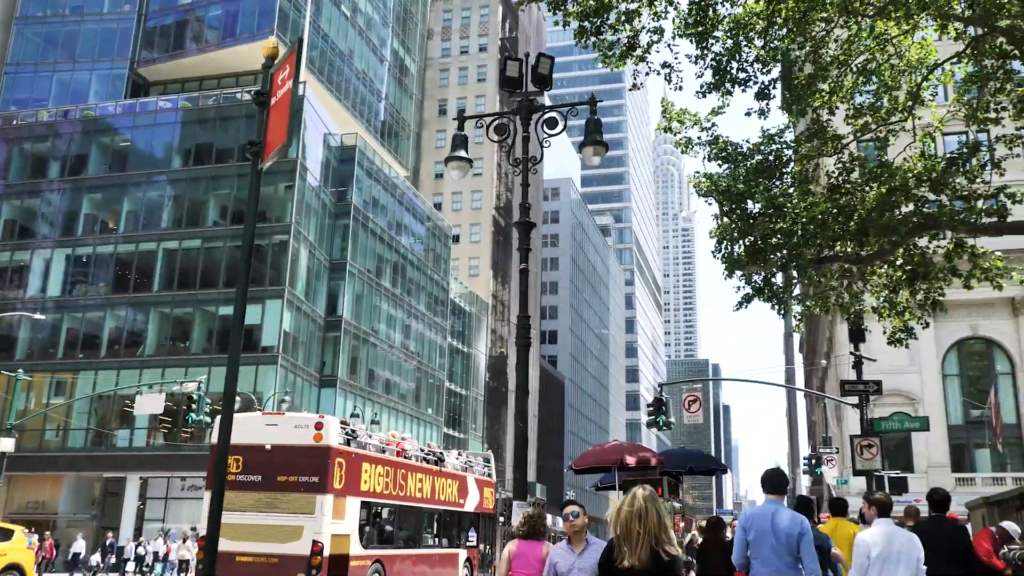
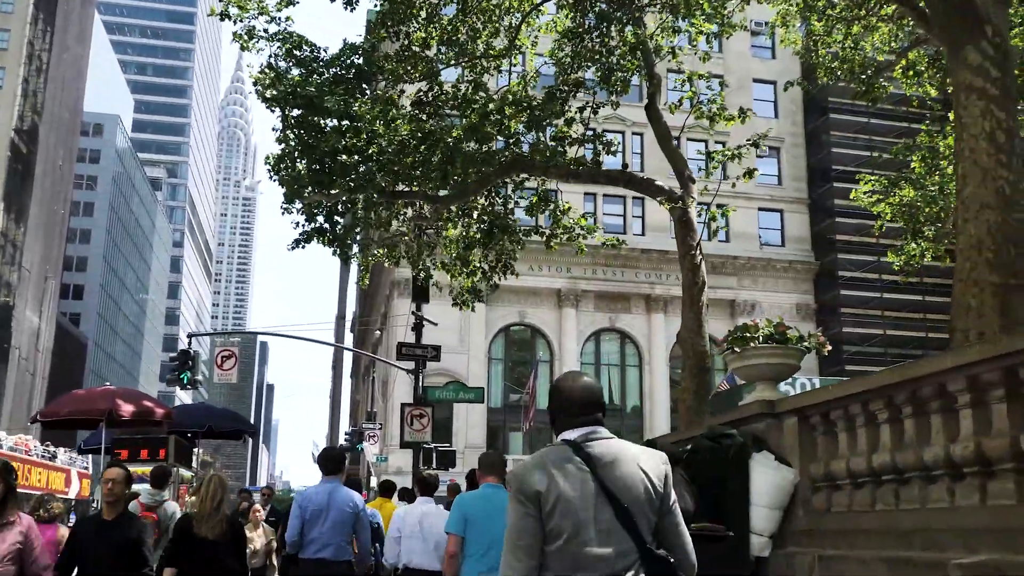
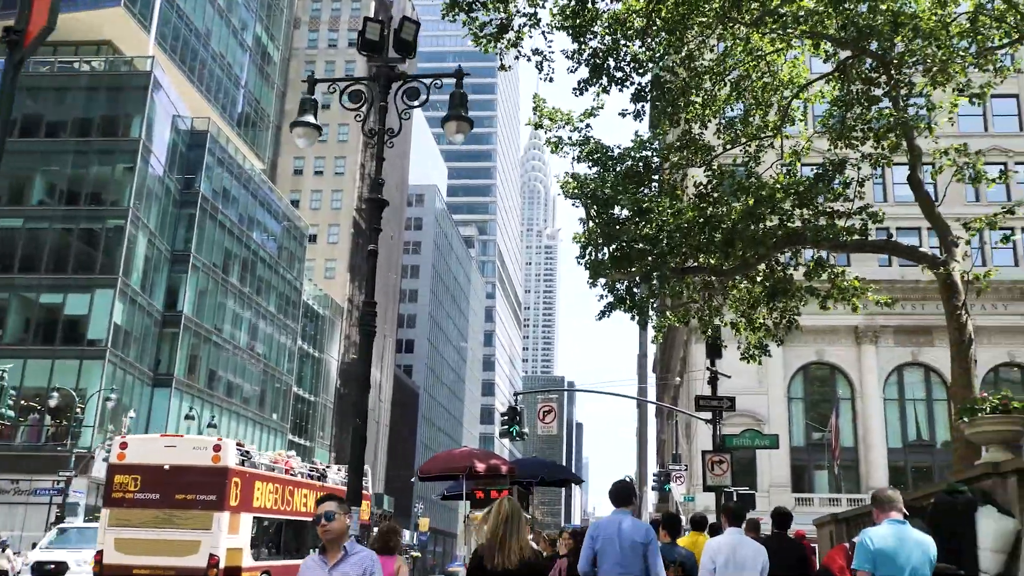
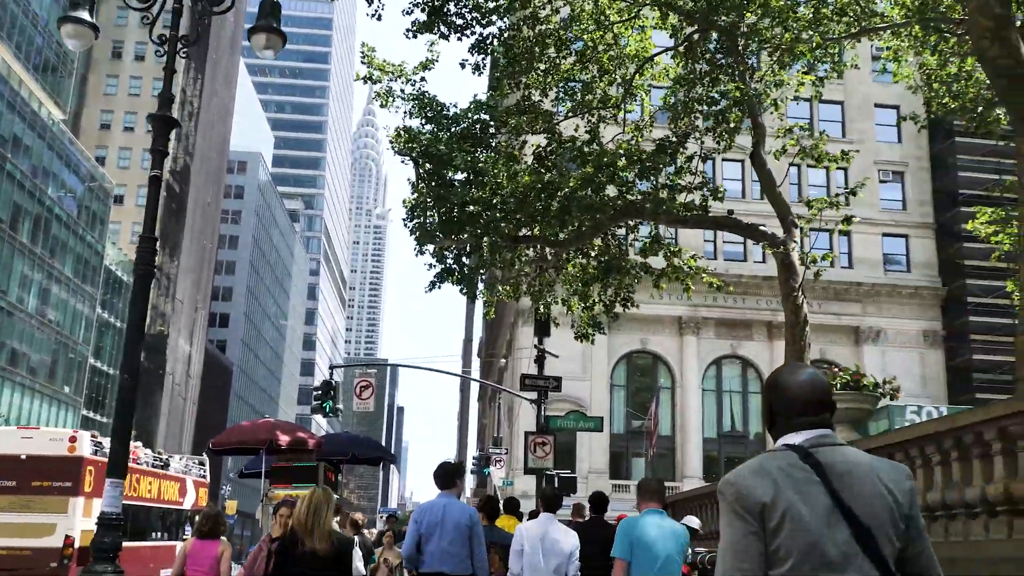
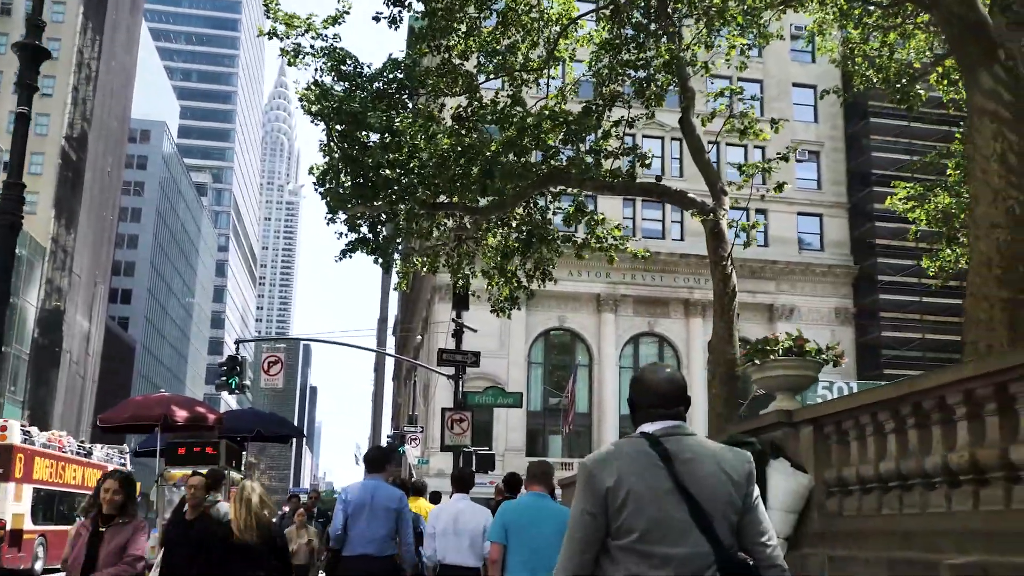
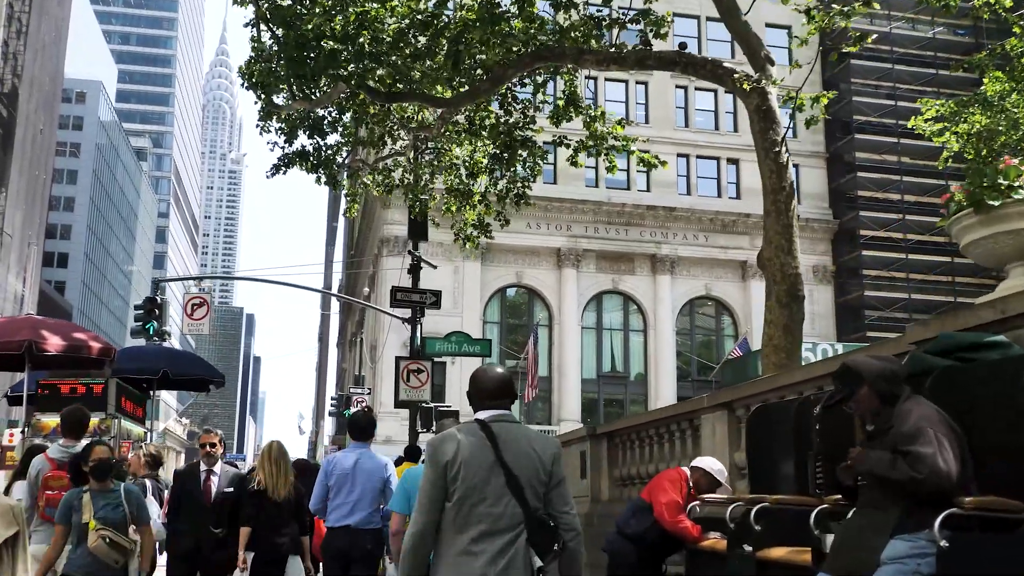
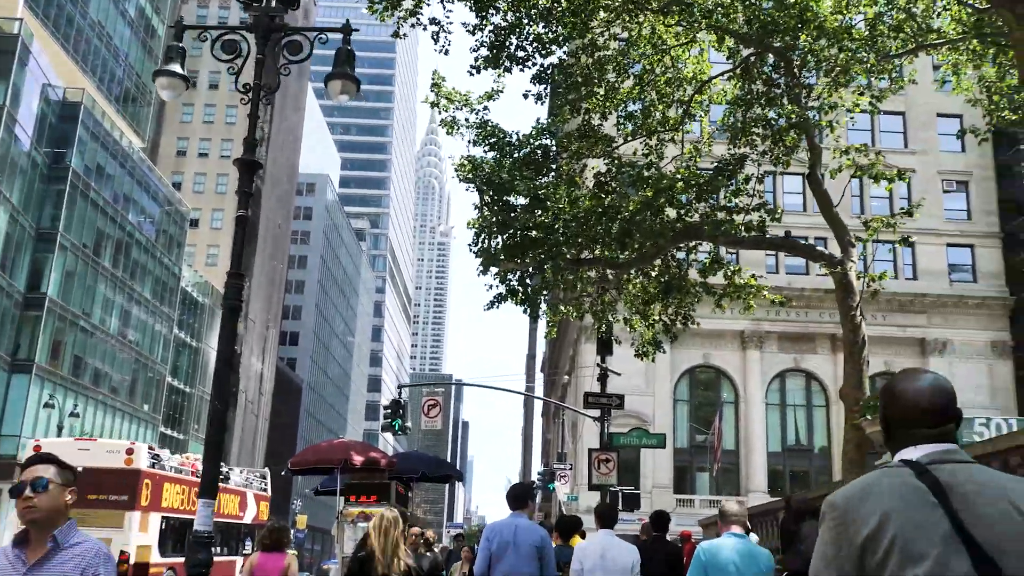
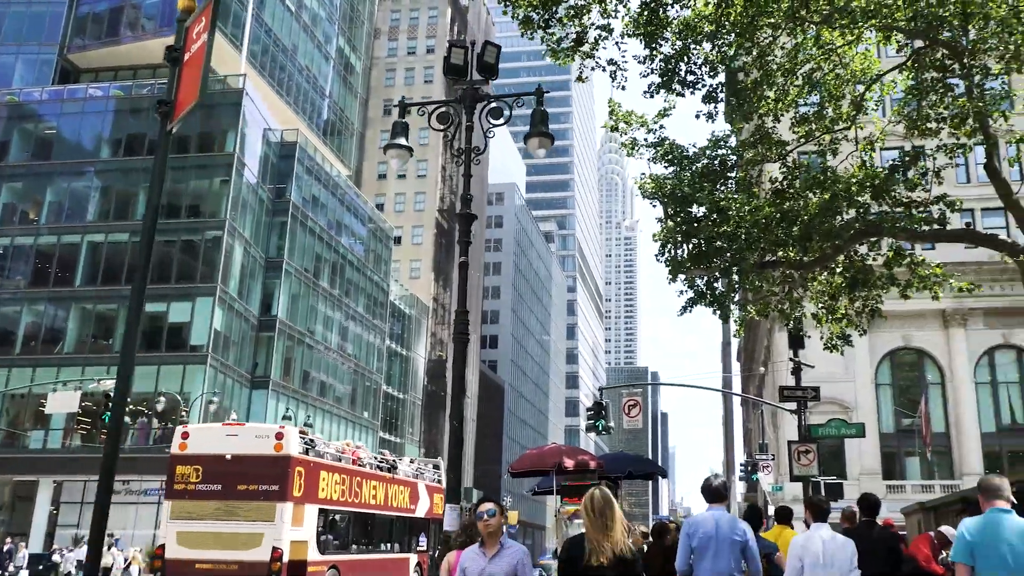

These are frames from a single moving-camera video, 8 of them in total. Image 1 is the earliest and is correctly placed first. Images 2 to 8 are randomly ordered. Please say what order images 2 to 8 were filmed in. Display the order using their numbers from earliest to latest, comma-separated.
8, 3, 7, 4, 5, 2, 6
